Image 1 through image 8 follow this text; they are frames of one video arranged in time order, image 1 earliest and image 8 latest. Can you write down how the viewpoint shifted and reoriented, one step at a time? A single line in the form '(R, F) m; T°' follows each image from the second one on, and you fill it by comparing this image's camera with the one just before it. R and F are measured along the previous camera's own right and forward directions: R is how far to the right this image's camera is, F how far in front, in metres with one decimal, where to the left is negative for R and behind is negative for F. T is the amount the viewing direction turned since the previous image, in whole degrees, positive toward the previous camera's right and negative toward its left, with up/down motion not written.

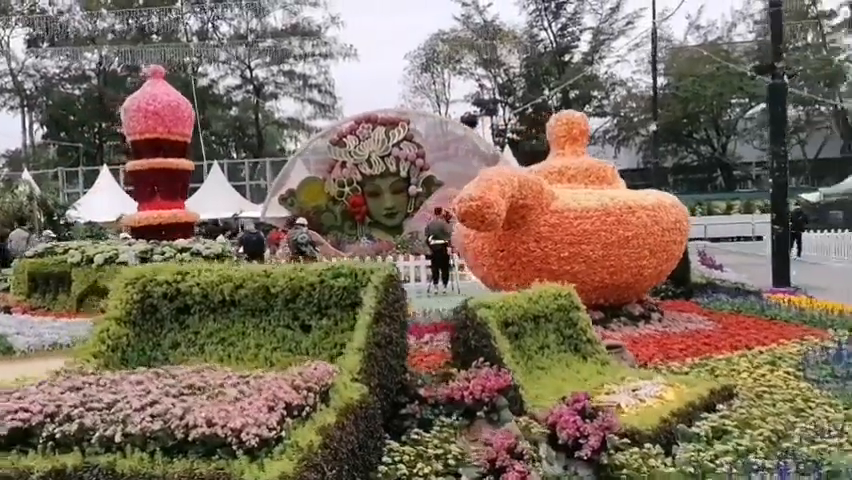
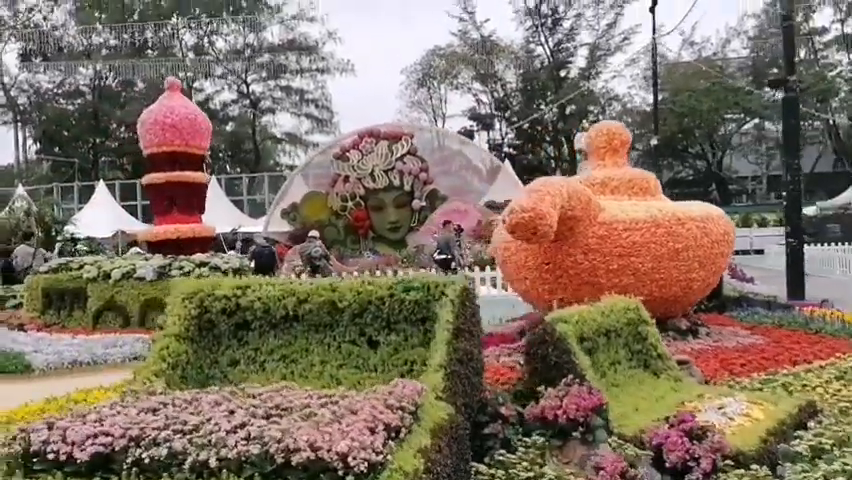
(-0.6, +0.2) m; +1°
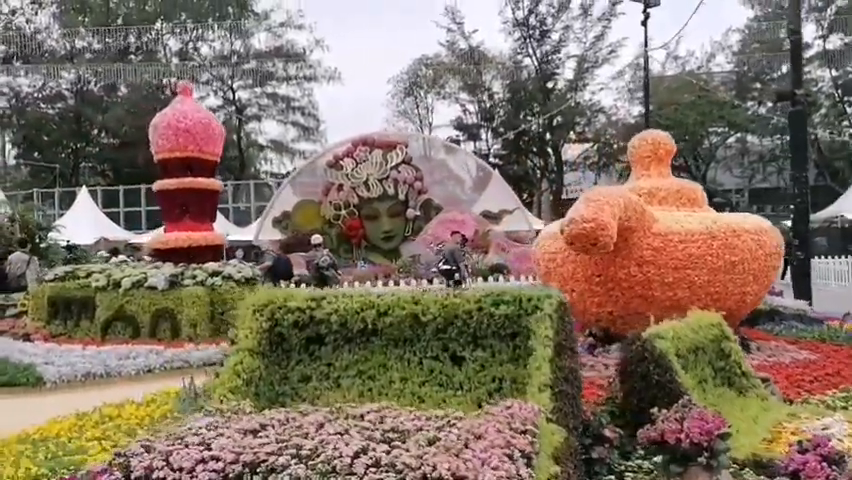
(-0.7, +0.3) m; +2°
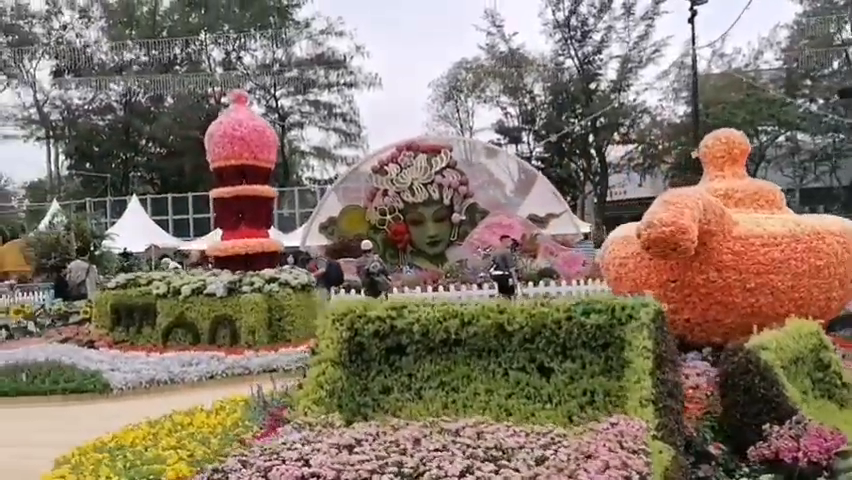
(-0.3, +0.2) m; -3°
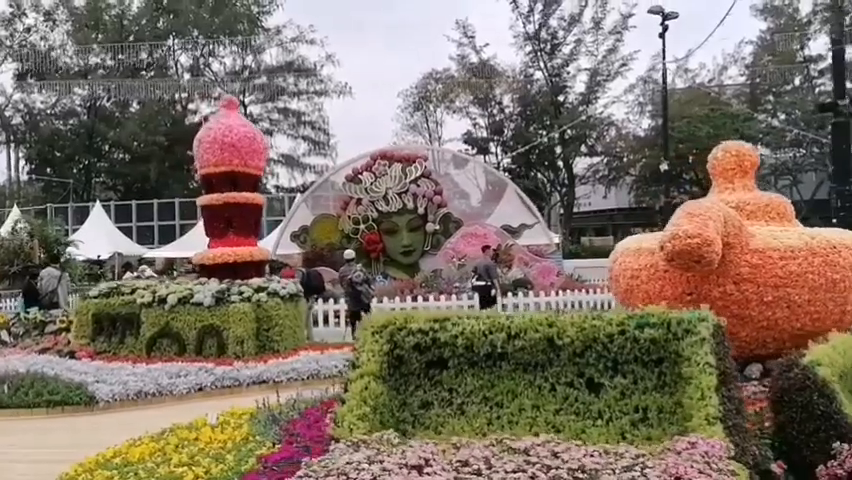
(-0.5, +0.2) m; +3°
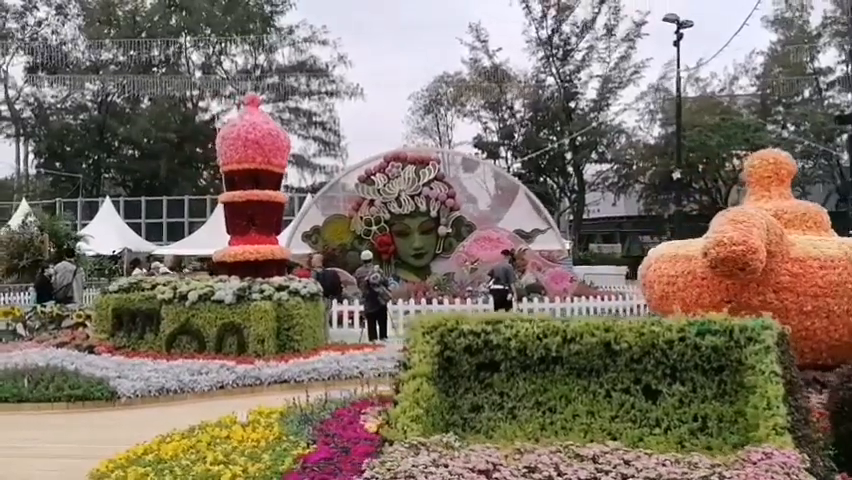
(-0.3, +0.1) m; 0°
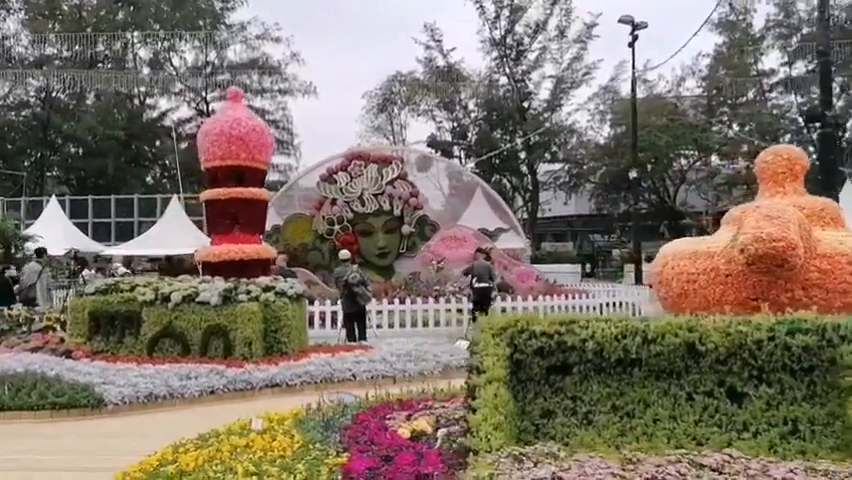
(-0.7, +0.3) m; +4°
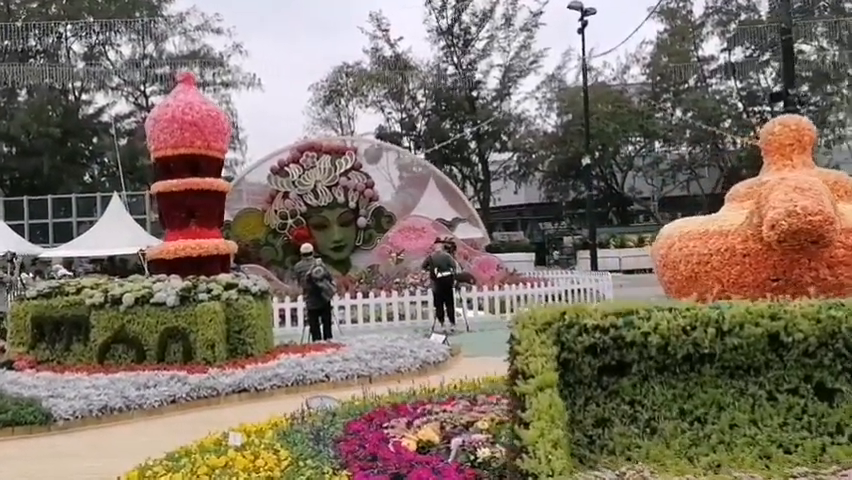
(-0.4, +0.8) m; +4°
